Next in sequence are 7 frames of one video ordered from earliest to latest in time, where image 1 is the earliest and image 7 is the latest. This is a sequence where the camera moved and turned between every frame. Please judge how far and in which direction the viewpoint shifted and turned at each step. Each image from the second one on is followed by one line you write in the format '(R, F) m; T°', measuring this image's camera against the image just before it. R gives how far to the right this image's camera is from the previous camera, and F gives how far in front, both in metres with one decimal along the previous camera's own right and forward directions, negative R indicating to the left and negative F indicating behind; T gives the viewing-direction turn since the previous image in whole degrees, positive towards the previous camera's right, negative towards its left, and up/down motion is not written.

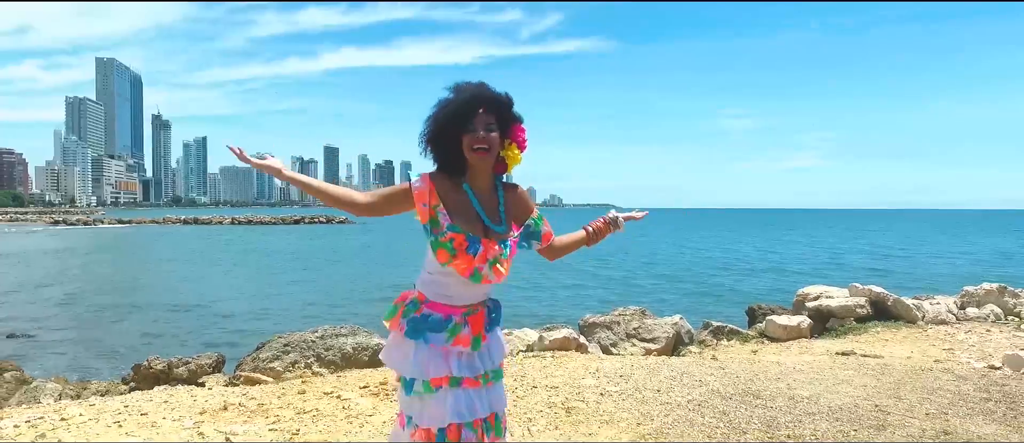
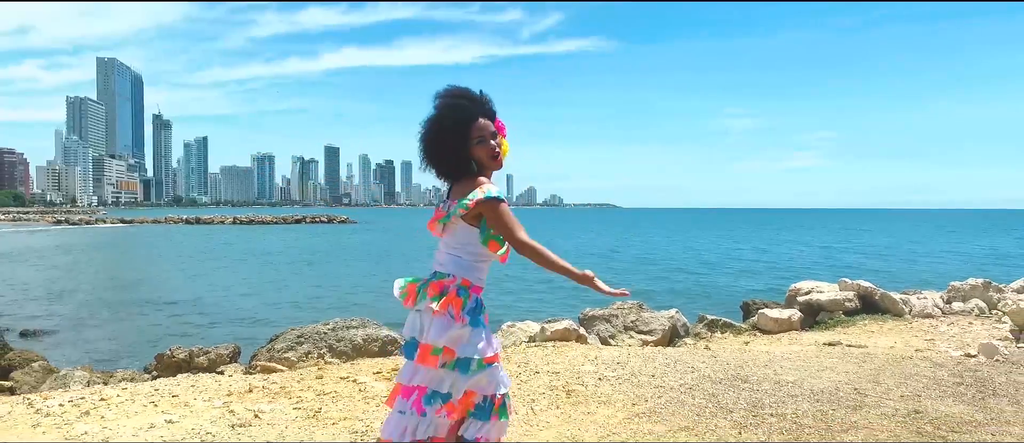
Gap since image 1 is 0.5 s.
(0.0, -0.4) m; 0°
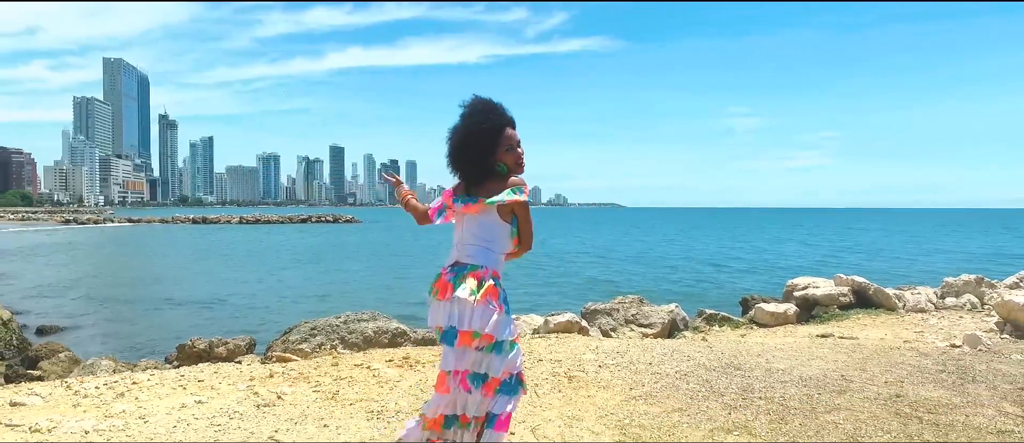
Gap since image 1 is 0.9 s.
(0.0, -0.3) m; 0°
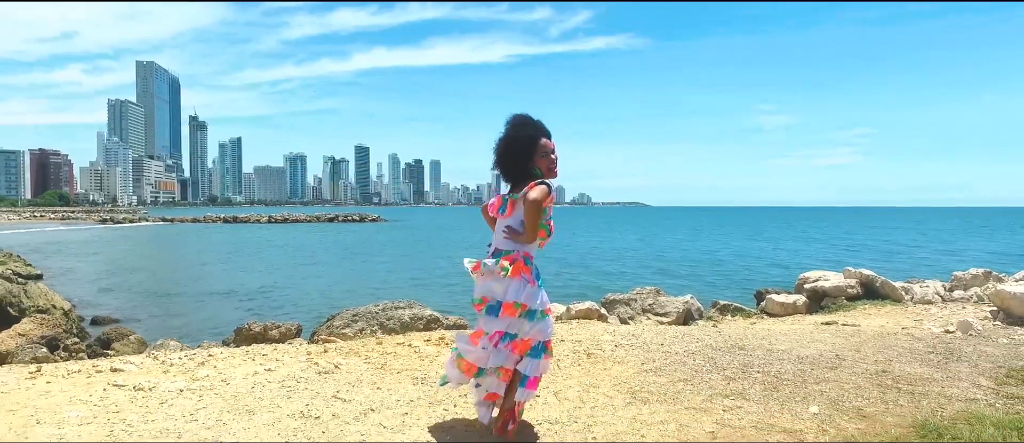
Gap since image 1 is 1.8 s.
(0.0, -0.7) m; -2°
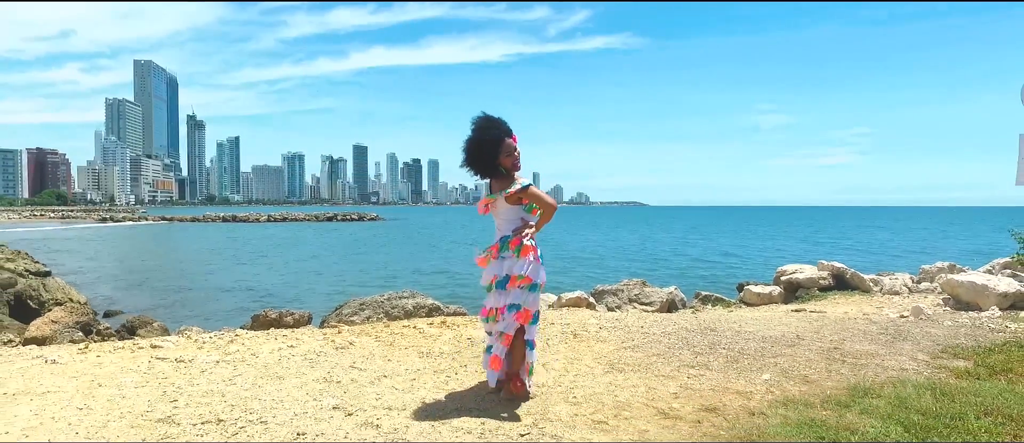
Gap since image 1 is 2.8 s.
(0.0, -0.8) m; 0°
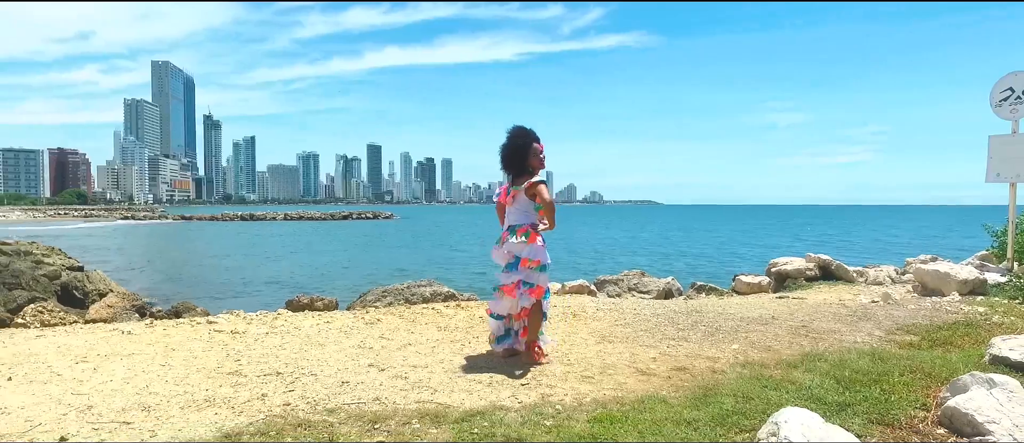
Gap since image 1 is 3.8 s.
(+0.1, -1.0) m; -1°
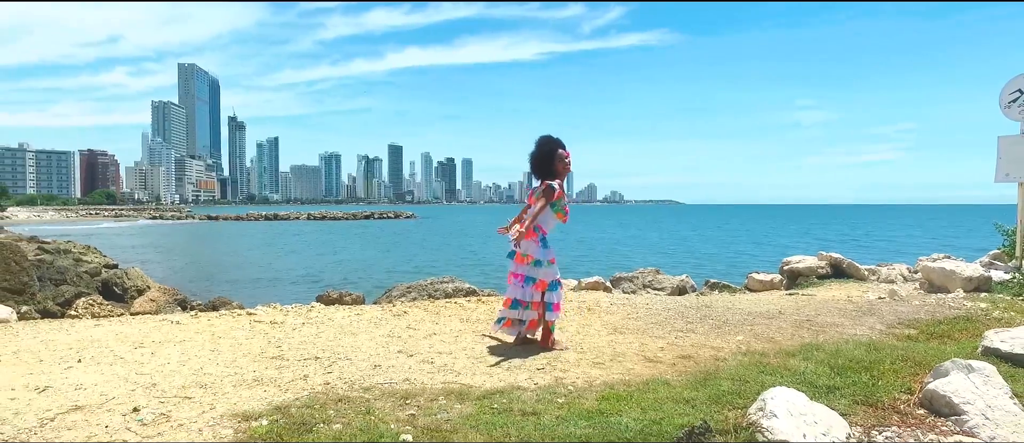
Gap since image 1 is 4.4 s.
(0.0, -0.5) m; -2°
